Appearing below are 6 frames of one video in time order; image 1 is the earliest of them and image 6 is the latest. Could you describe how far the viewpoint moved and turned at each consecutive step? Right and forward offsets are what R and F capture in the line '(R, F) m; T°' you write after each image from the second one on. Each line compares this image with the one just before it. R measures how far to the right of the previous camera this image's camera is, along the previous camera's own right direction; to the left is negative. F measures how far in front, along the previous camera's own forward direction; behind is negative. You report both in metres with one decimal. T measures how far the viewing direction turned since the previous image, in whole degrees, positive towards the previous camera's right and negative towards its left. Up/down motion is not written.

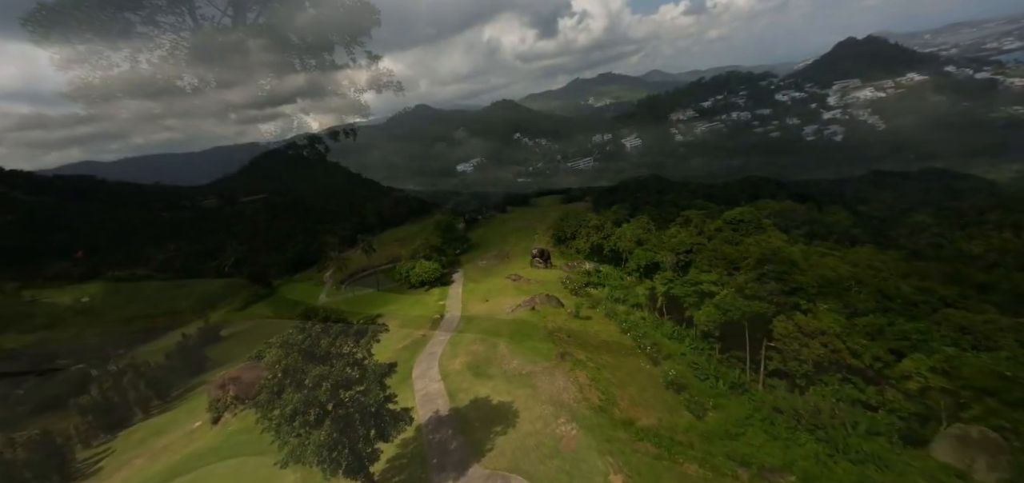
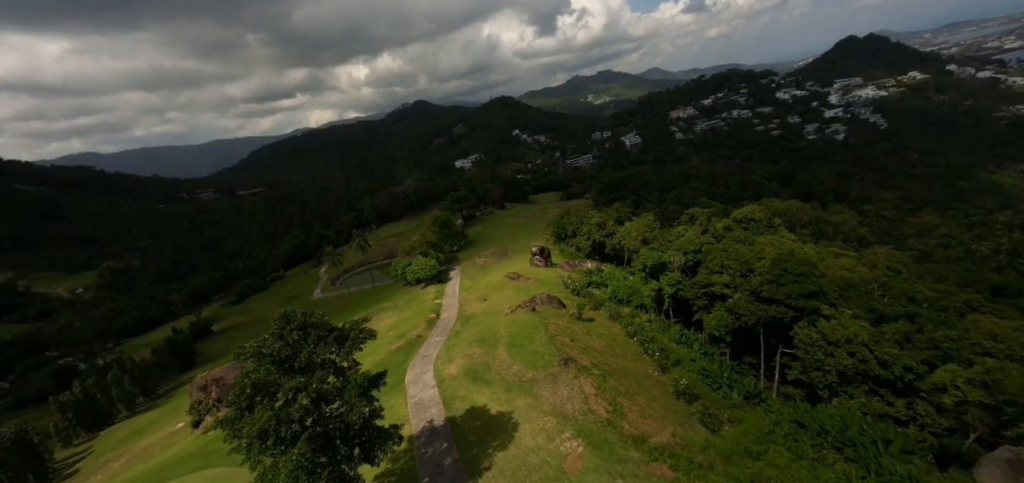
(-0.2, +2.2) m; 0°
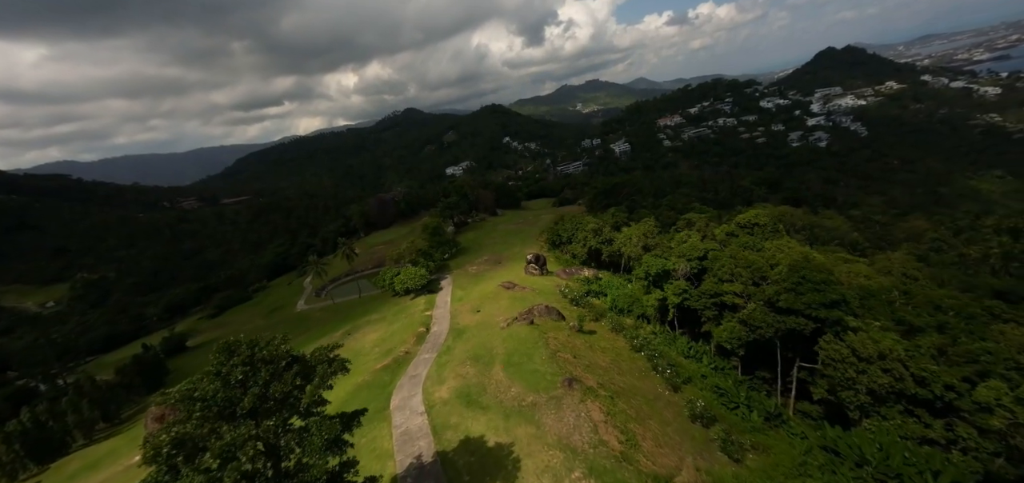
(-0.5, +2.9) m; +1°
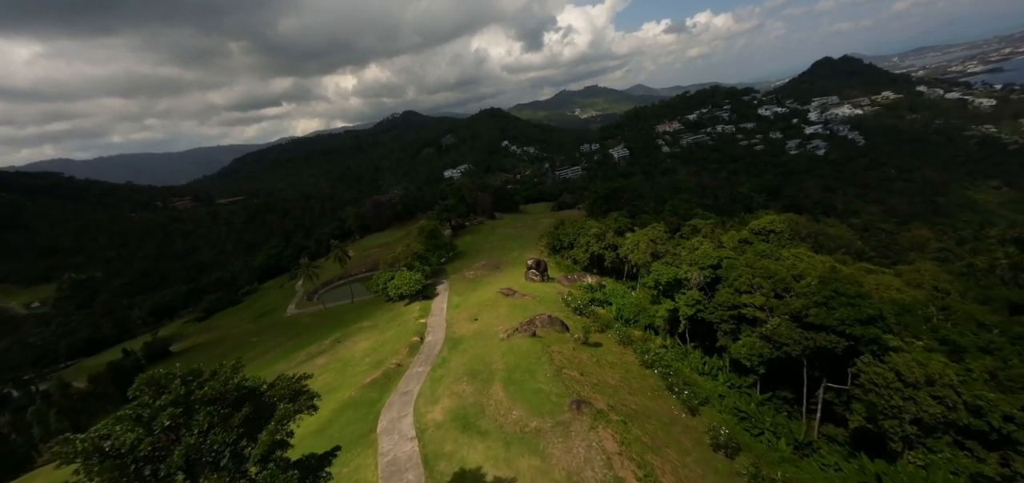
(-0.4, +2.7) m; 0°
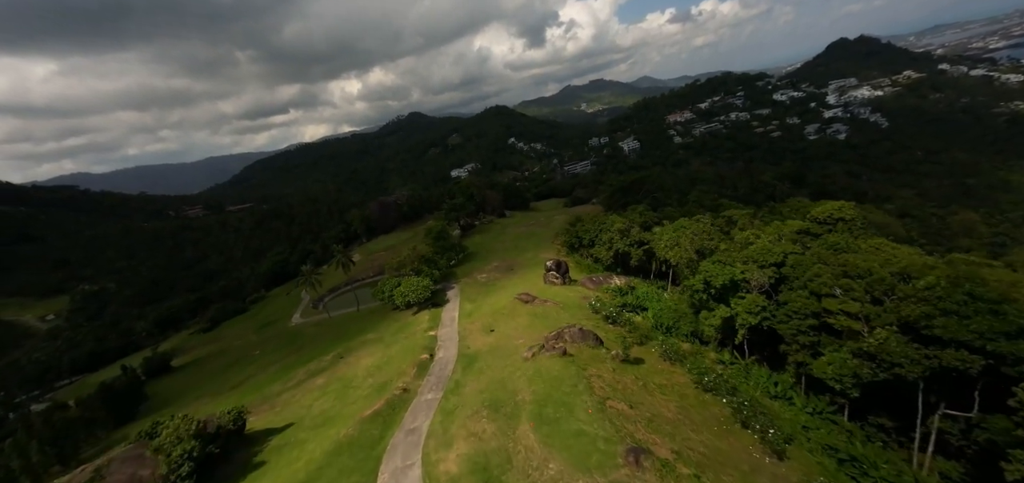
(-1.0, +5.8) m; -1°
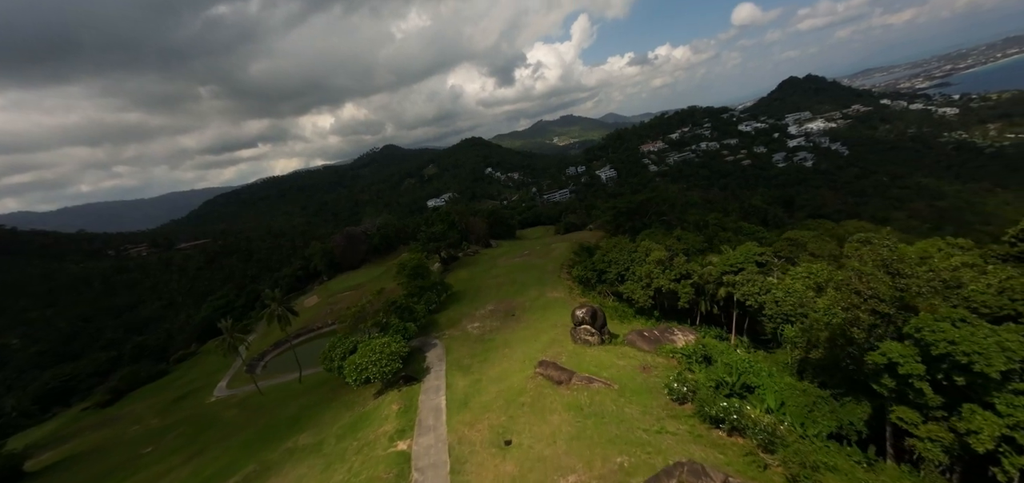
(-3.3, +16.6) m; +4°
